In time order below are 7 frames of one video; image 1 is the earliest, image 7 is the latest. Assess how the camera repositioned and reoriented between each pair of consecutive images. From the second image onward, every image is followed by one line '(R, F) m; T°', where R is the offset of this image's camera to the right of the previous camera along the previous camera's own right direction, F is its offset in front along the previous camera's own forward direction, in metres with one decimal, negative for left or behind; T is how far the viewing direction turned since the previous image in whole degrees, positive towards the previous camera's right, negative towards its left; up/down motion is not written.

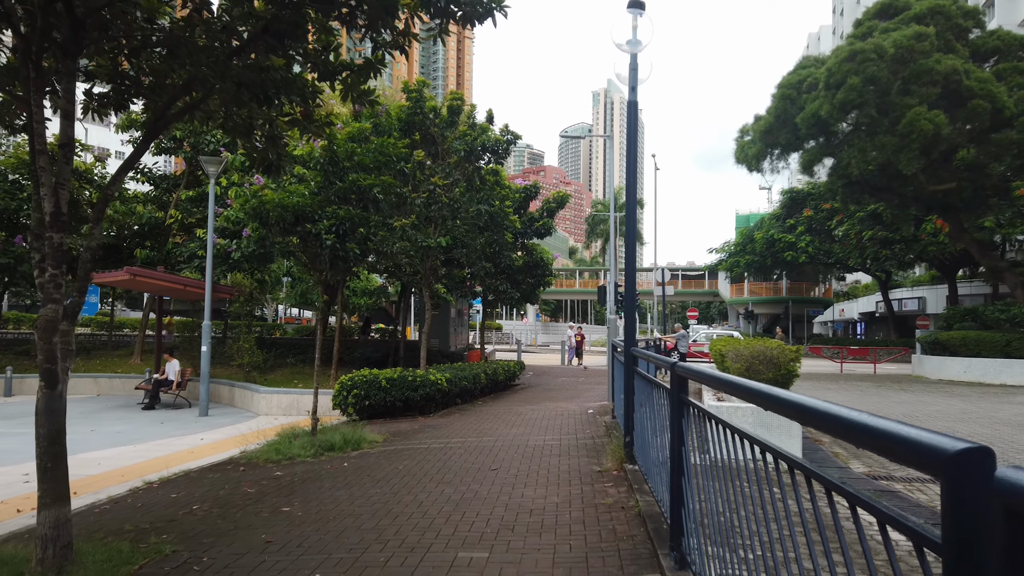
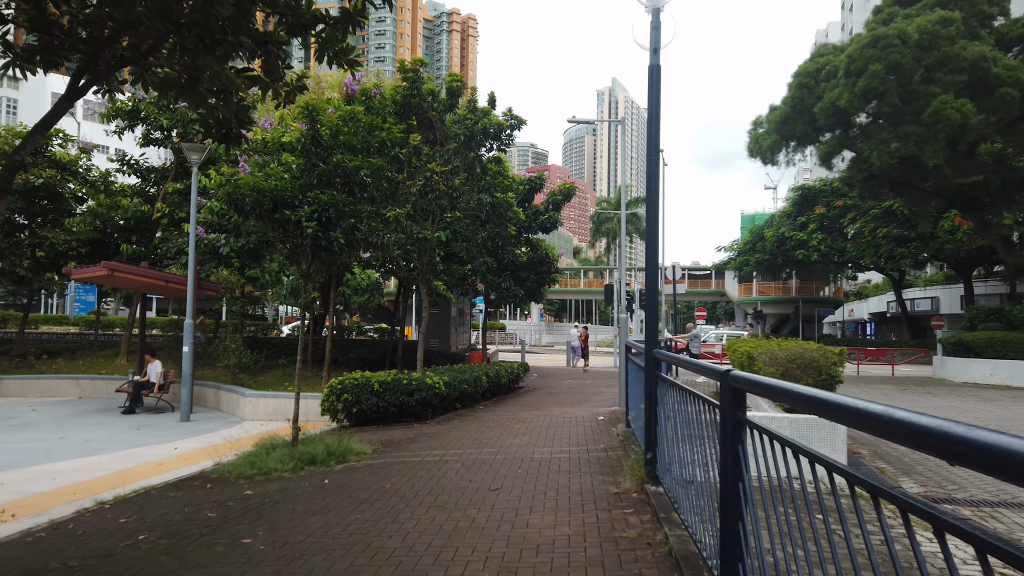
(0.0, +1.0) m; 0°
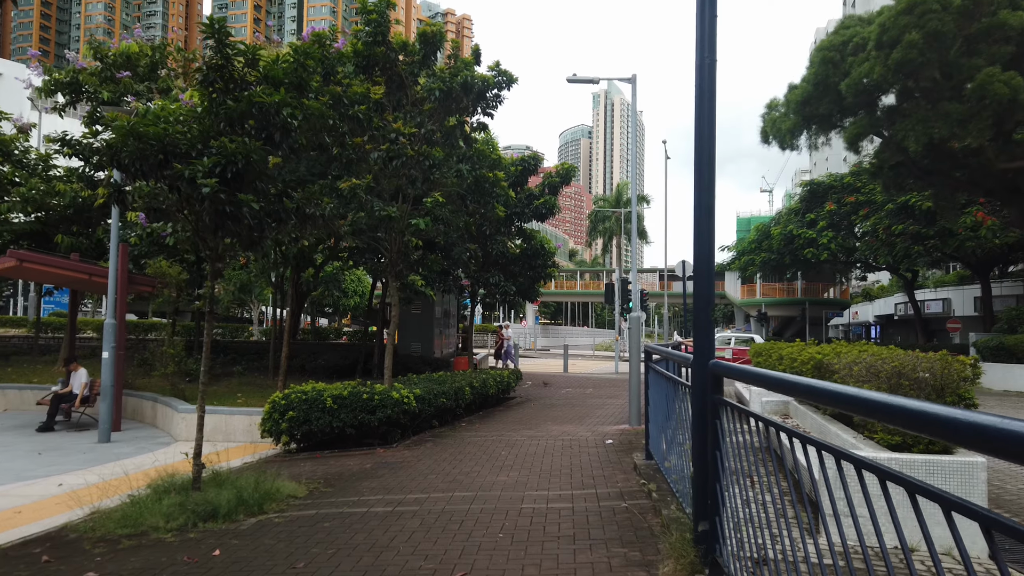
(+0.1, +2.3) m; 0°
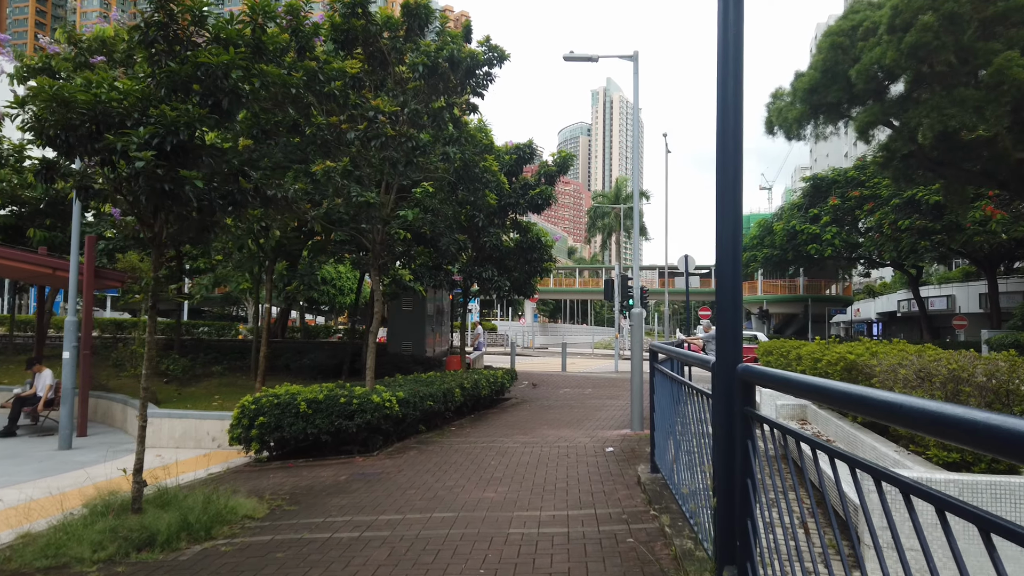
(+0.1, +0.8) m; 0°
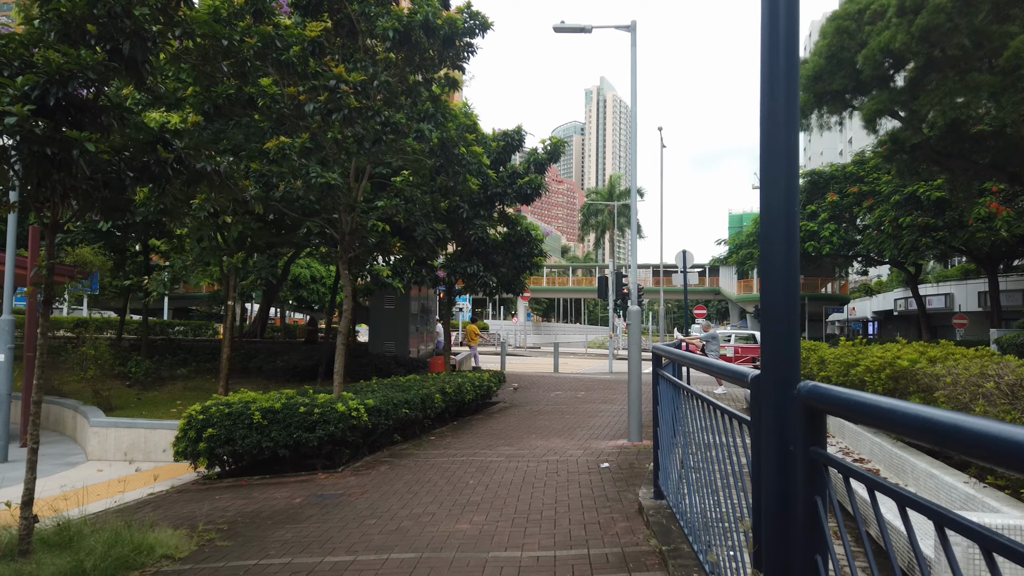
(+0.1, +1.0) m; +1°
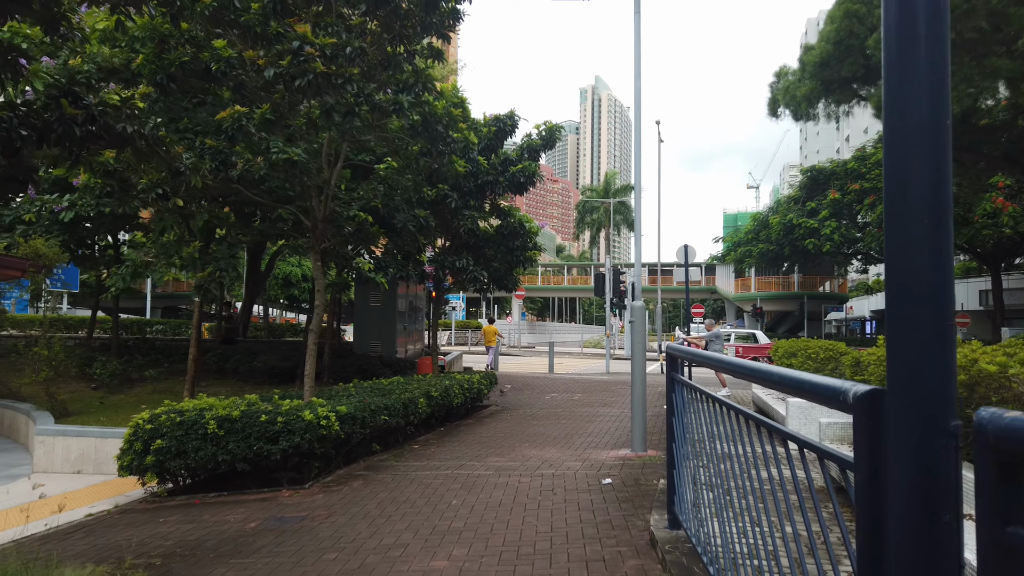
(0.0, +0.9) m; 0°
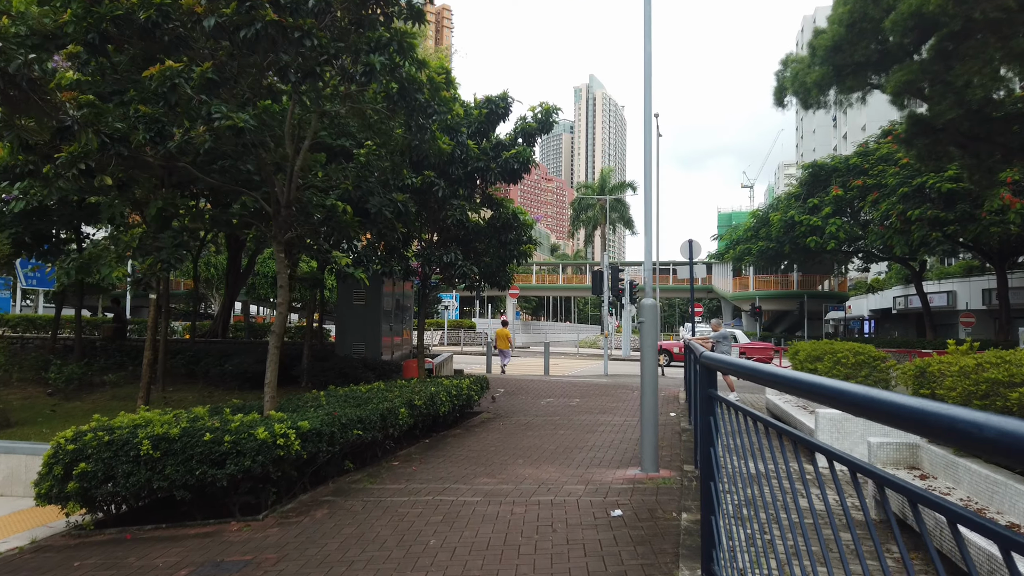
(0.0, +1.0) m; 0°
